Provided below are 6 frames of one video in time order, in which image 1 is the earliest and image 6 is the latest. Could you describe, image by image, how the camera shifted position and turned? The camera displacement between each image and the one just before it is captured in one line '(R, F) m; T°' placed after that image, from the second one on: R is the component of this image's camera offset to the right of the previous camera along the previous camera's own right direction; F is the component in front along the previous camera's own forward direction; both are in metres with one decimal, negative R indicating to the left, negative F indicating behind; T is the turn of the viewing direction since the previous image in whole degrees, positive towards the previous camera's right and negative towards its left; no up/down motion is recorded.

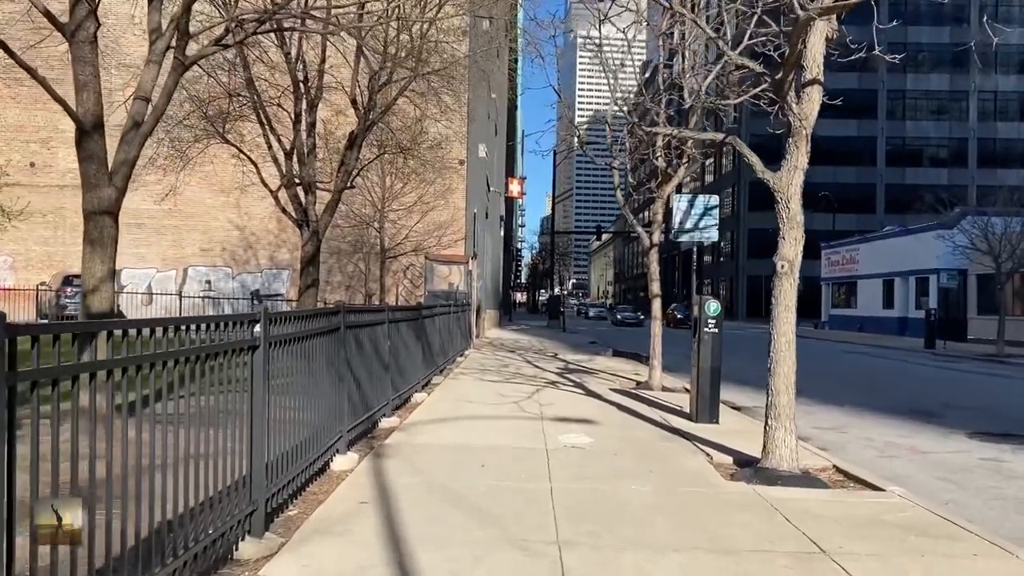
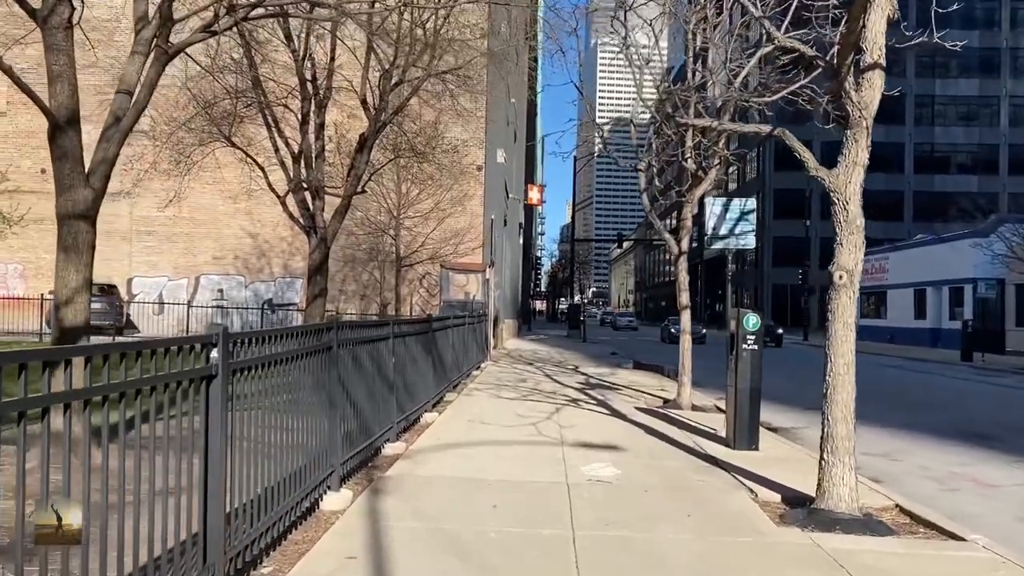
(0.0, +0.9) m; -1°
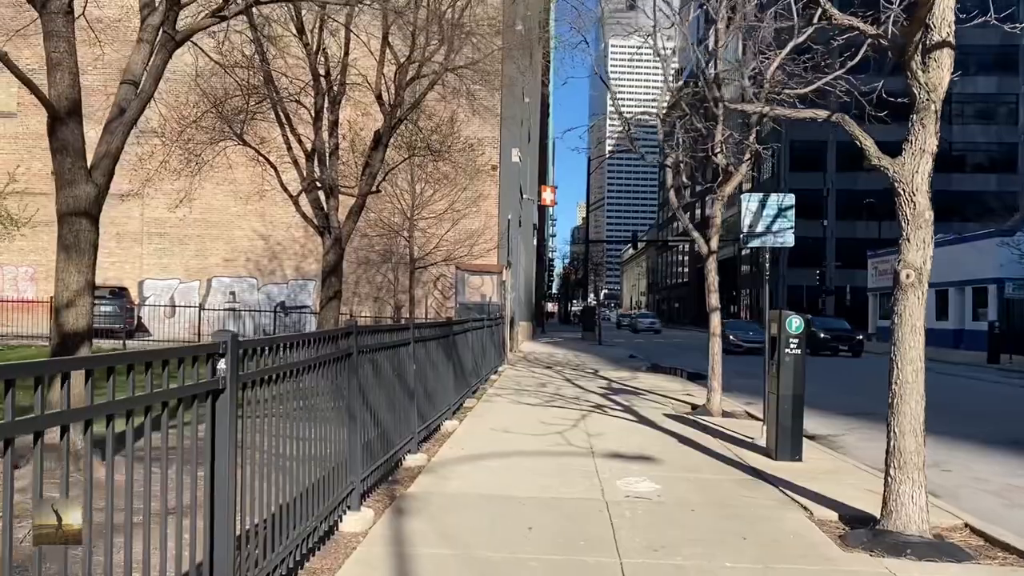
(-0.2, +0.5) m; -1°
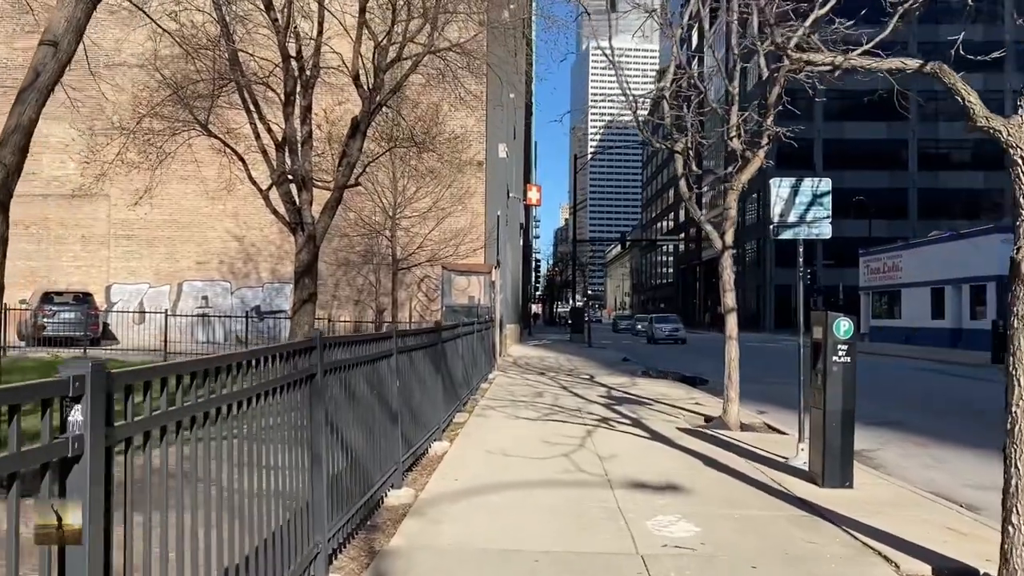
(-0.2, +1.3) m; +1°
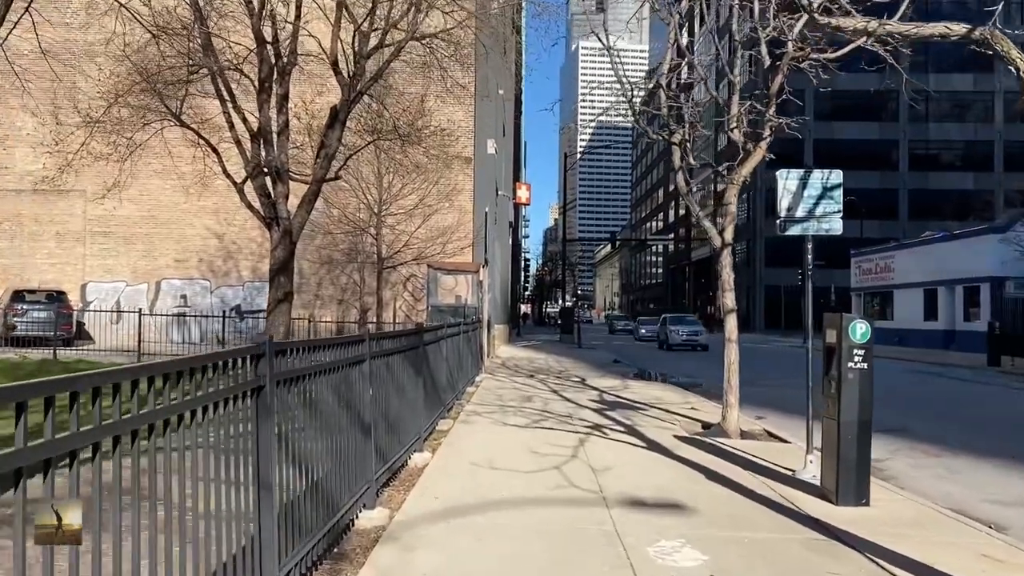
(0.0, +0.7) m; +1°
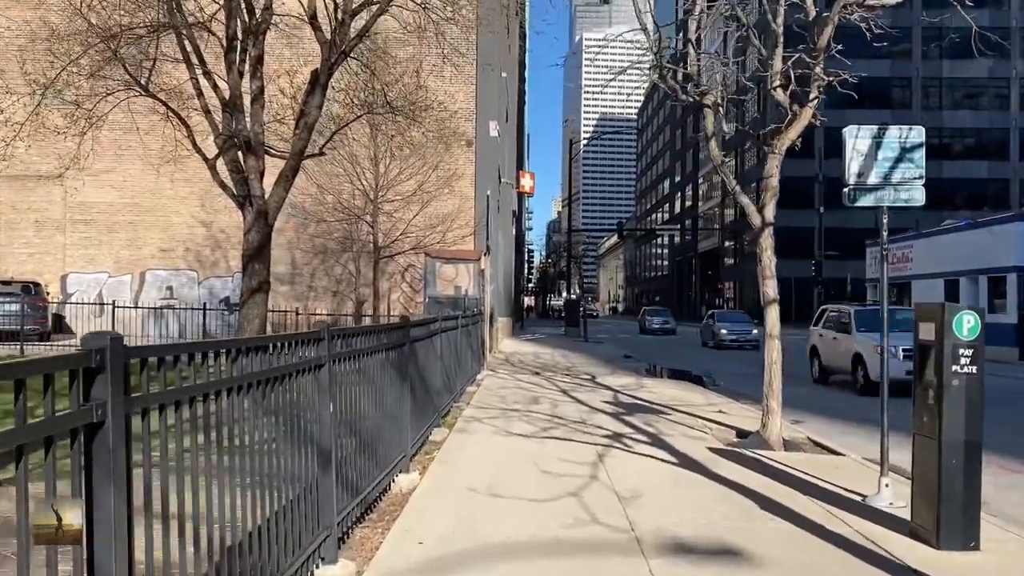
(0.0, +1.5) m; 0°
